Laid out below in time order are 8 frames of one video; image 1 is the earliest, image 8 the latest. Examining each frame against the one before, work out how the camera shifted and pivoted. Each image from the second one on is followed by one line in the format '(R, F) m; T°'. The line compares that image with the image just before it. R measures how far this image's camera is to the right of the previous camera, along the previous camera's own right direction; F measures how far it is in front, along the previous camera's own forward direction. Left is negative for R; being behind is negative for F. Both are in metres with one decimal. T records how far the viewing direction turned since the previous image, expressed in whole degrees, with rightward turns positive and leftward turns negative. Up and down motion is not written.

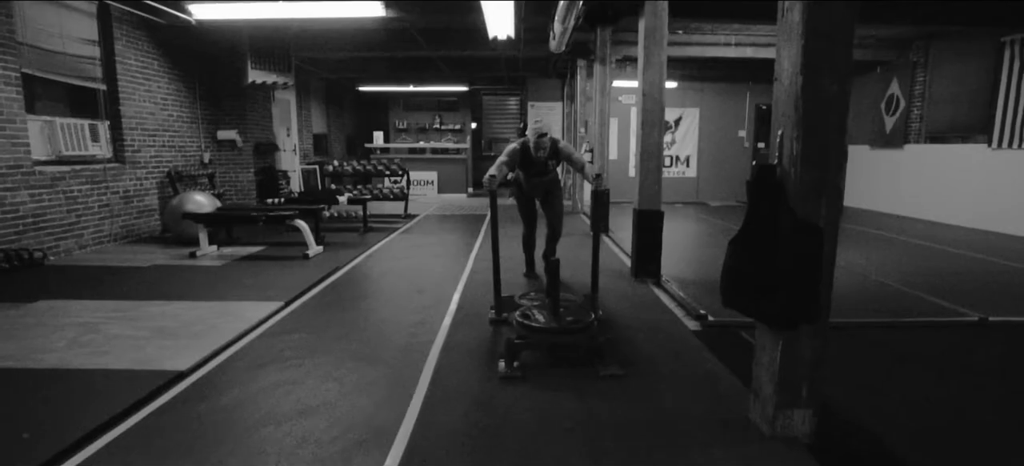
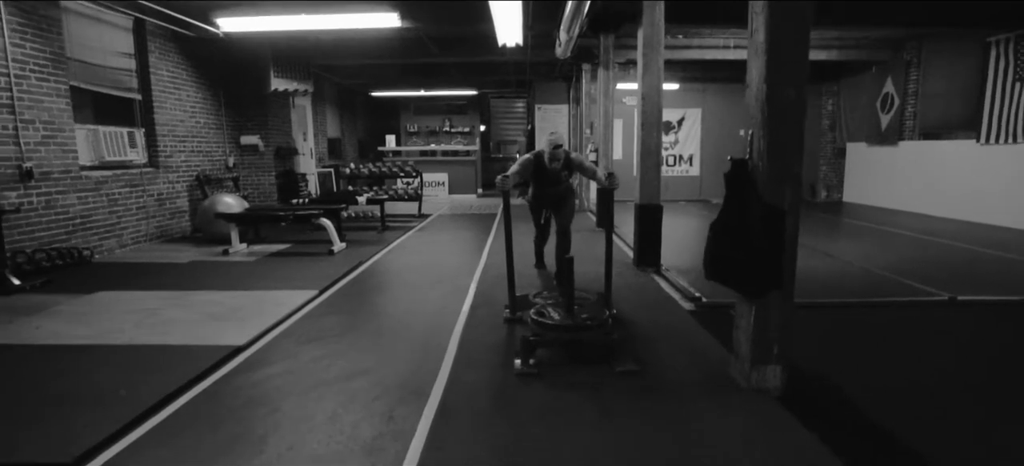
(0.0, -0.4) m; -1°
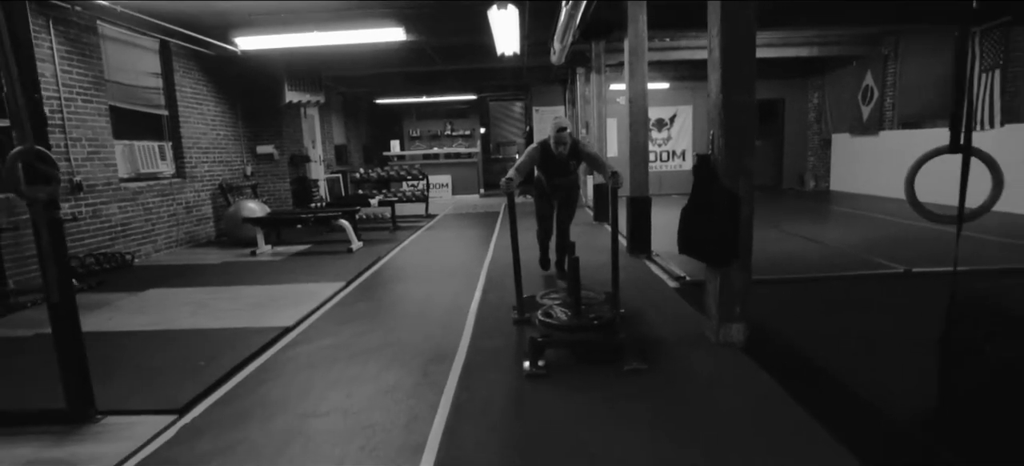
(0.0, -0.6) m; 0°
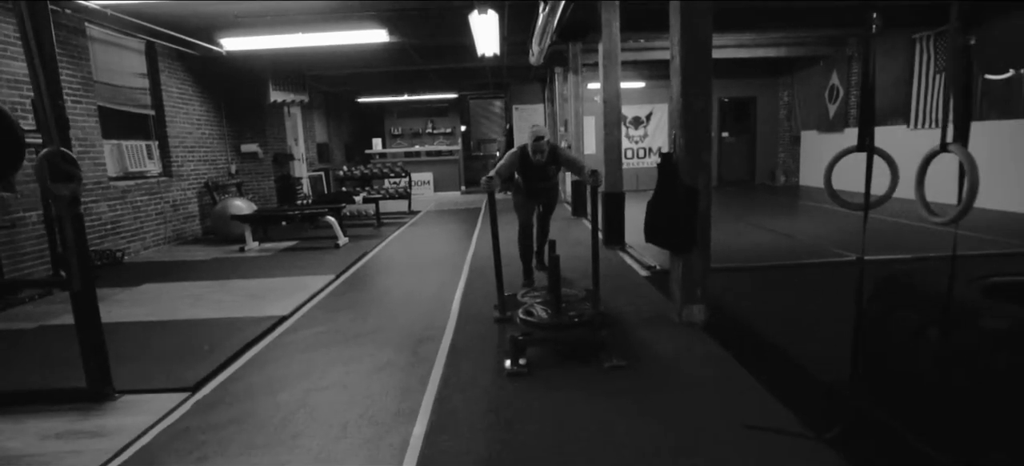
(0.0, -0.3) m; +2°
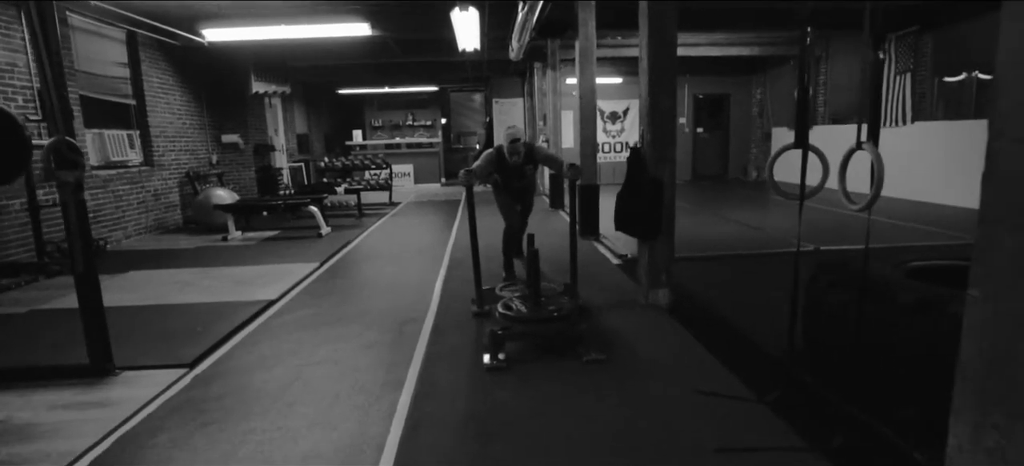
(0.0, -0.2) m; +2°
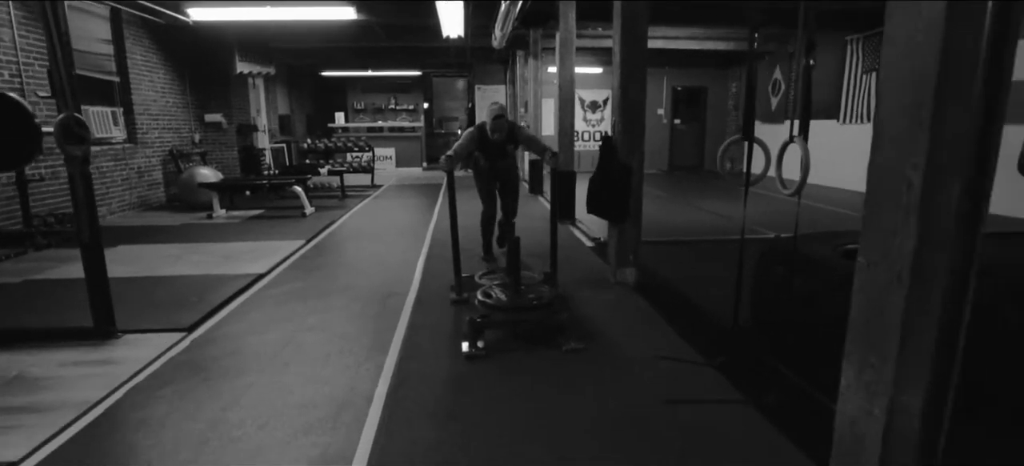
(0.0, -0.3) m; +2°
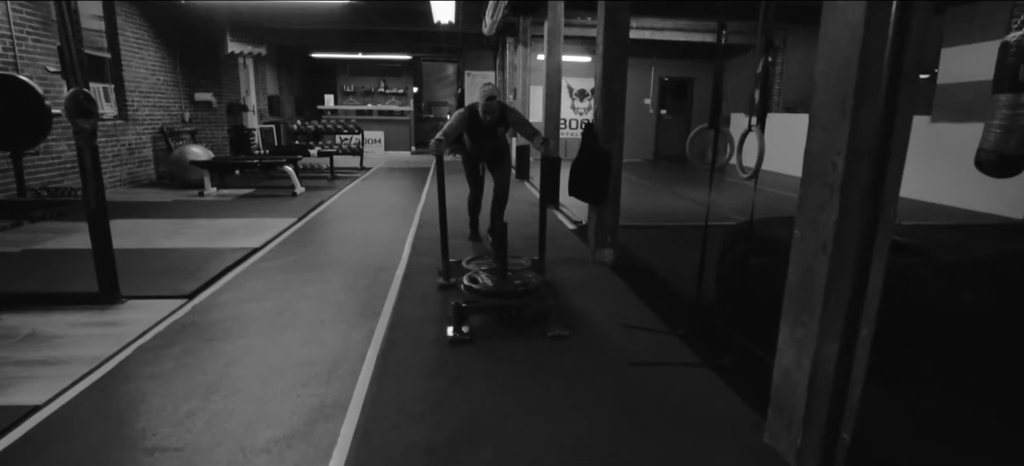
(0.0, -0.2) m; +1°
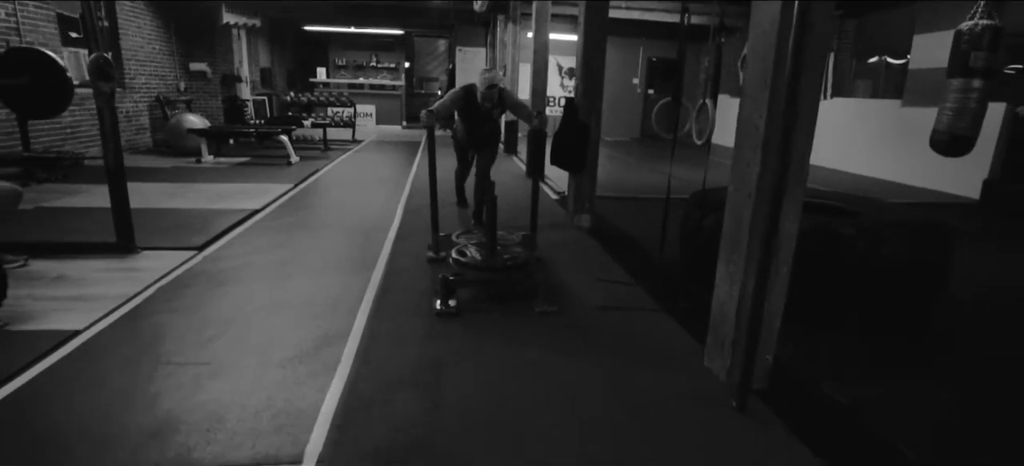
(0.0, -0.4) m; +1°
